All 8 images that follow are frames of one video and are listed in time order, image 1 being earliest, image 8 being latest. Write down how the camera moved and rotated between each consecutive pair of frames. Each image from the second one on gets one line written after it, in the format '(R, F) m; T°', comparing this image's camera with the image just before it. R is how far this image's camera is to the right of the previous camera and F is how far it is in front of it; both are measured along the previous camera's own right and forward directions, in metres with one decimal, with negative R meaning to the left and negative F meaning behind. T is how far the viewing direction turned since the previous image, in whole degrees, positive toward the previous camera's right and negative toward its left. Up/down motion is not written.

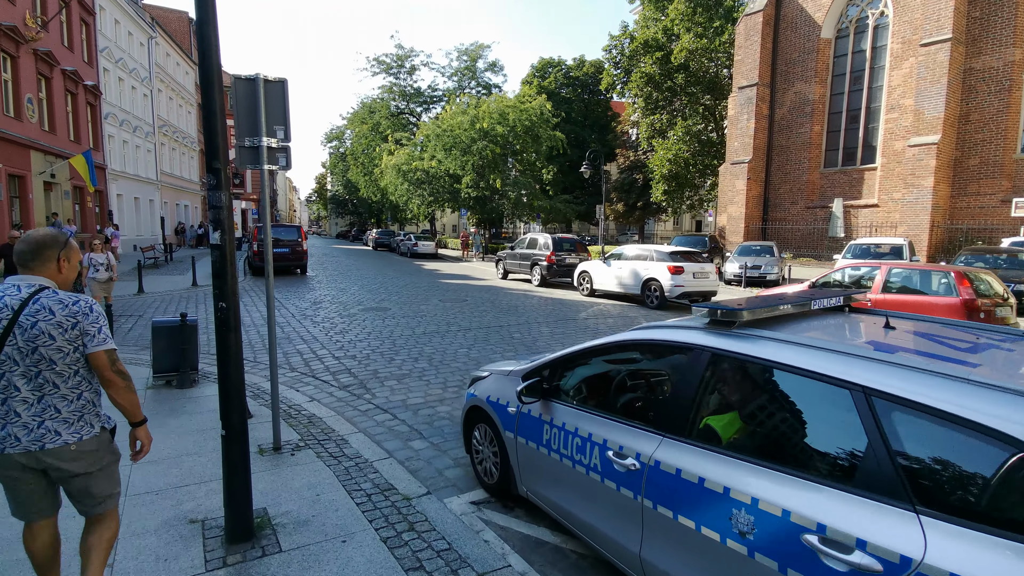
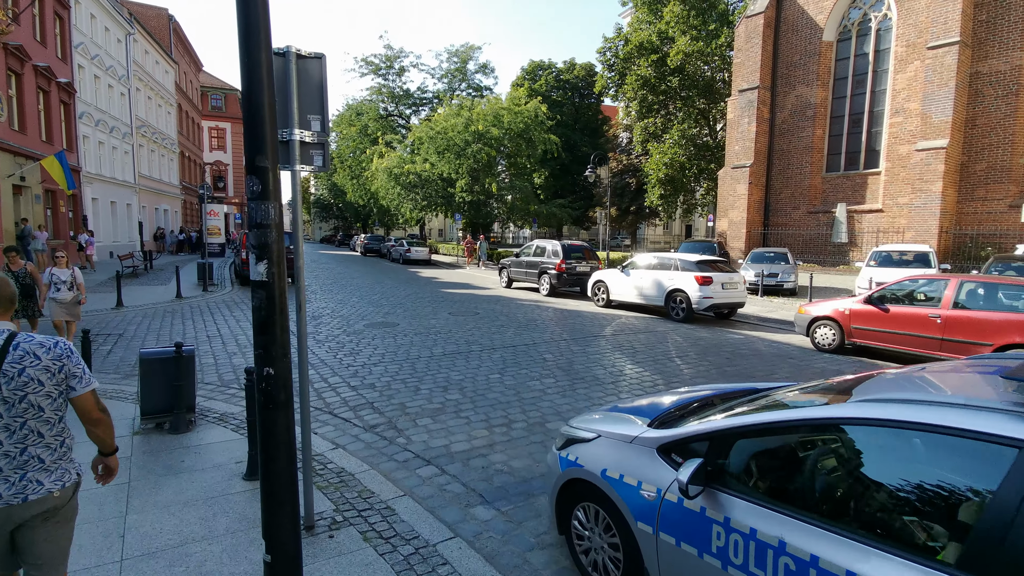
(-0.7, +0.9) m; +2°
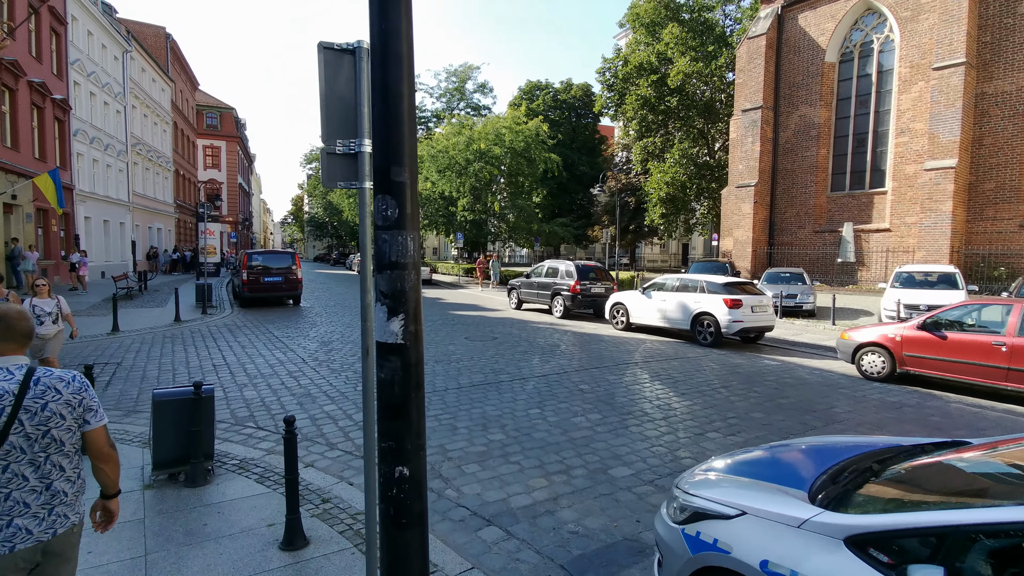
(-0.6, +0.5) m; +1°
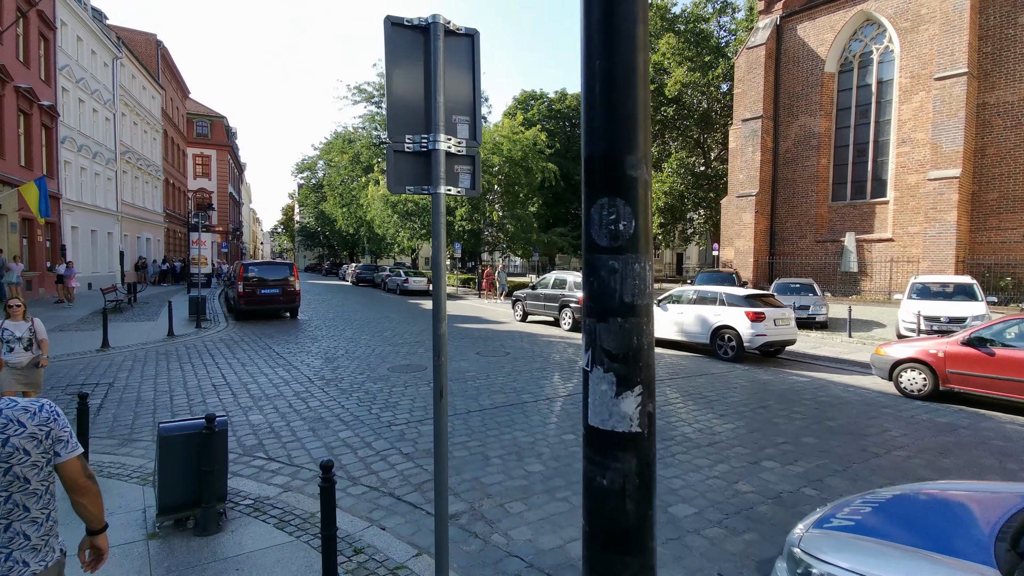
(-0.5, +0.5) m; +1°
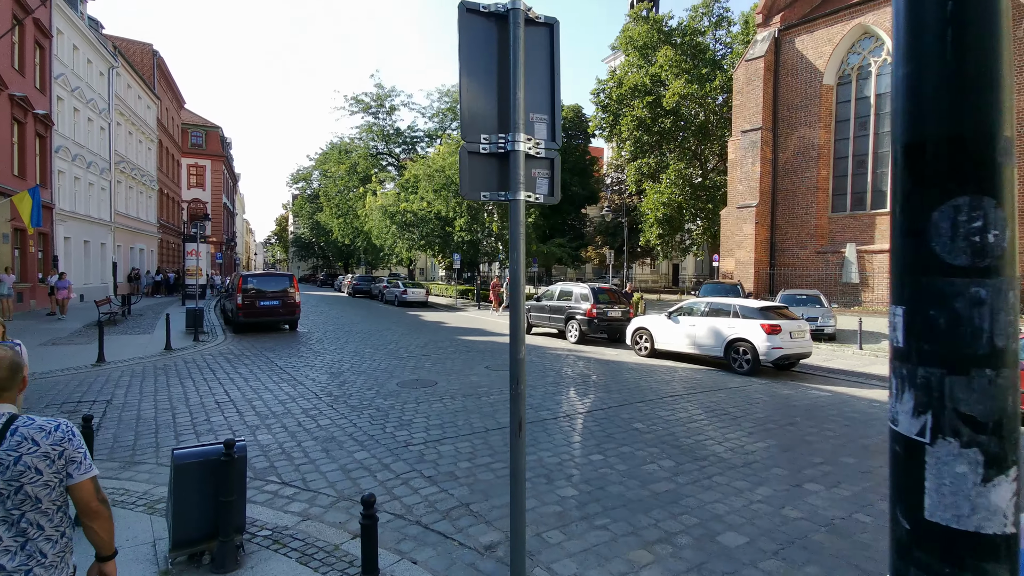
(-0.3, +0.2) m; +1°
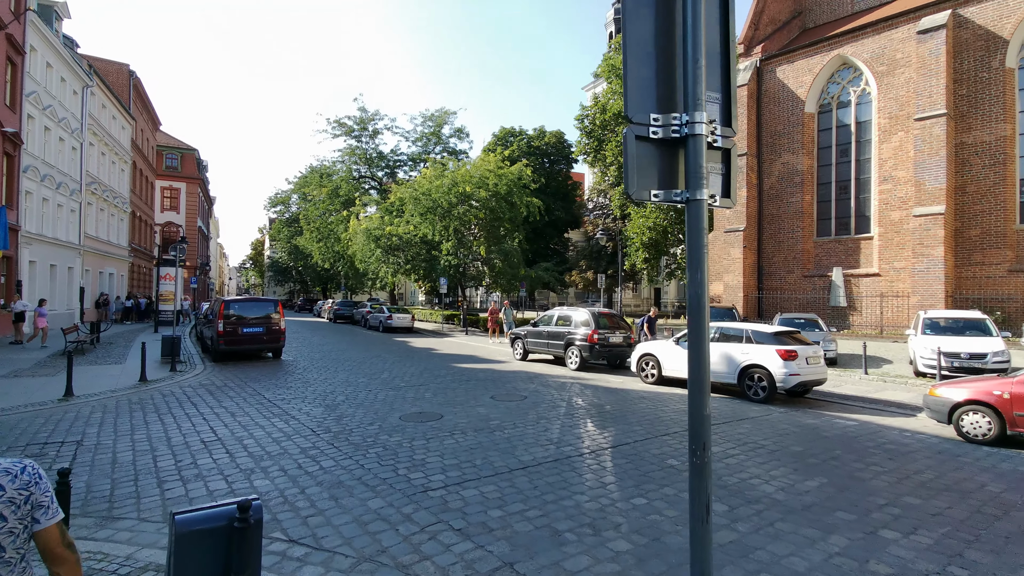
(-0.5, +0.5) m; +2°
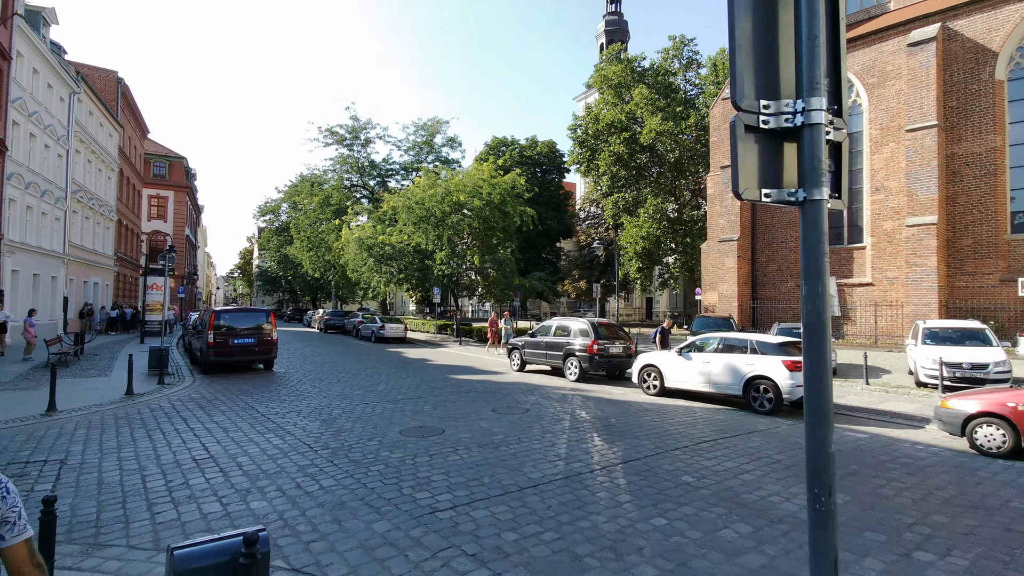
(-0.2, +0.2) m; +1°
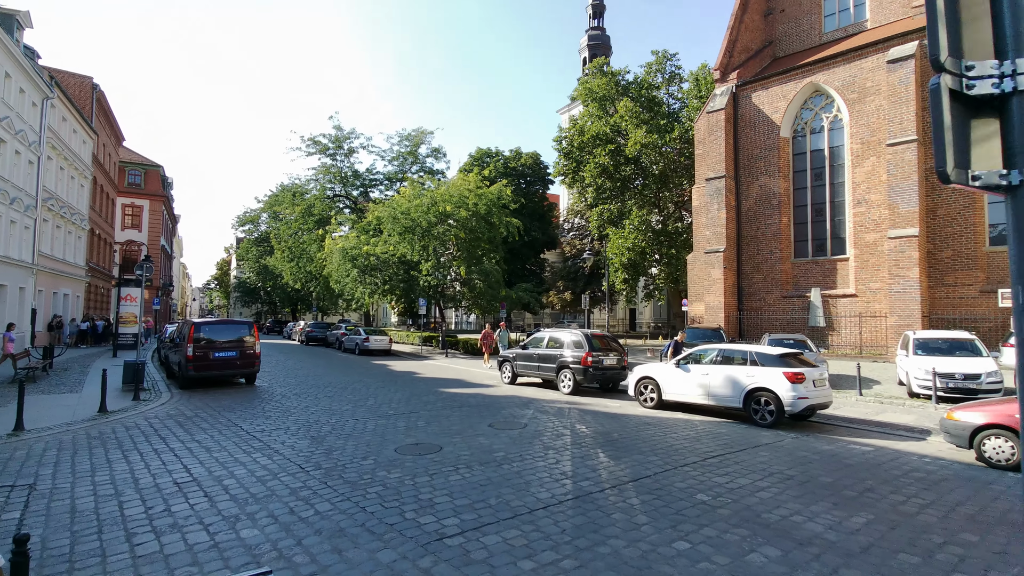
(-0.3, +0.3) m; +2°
